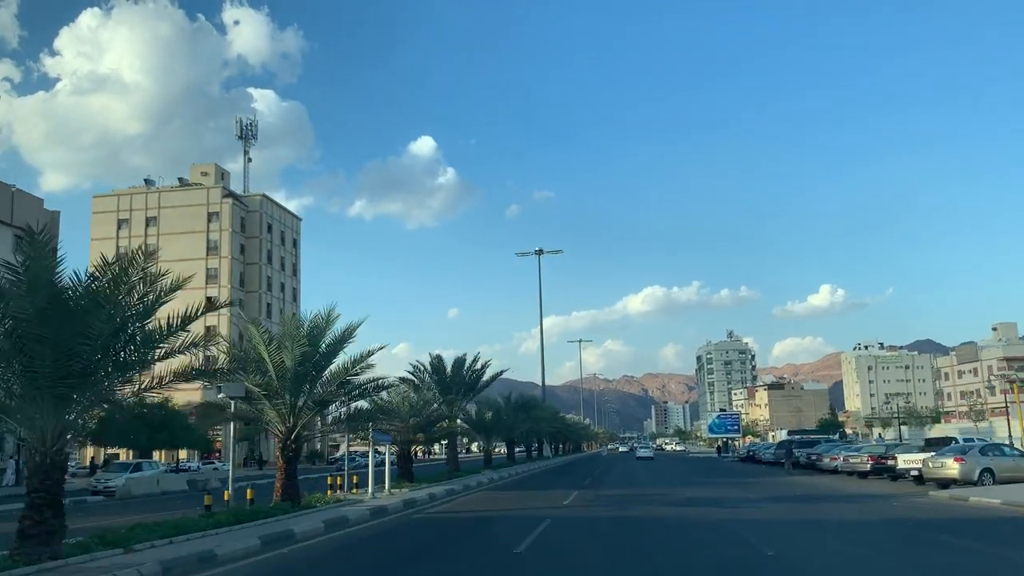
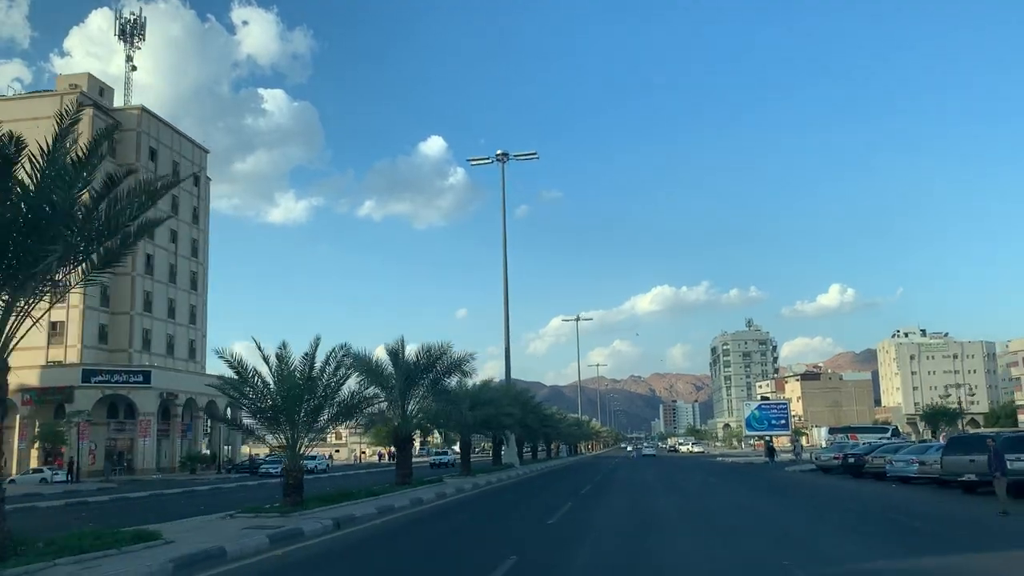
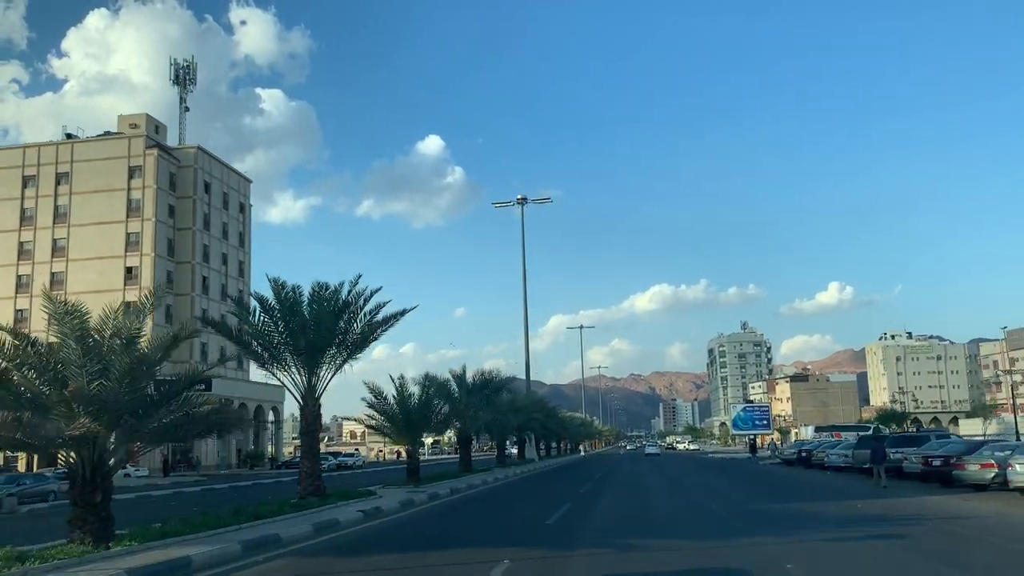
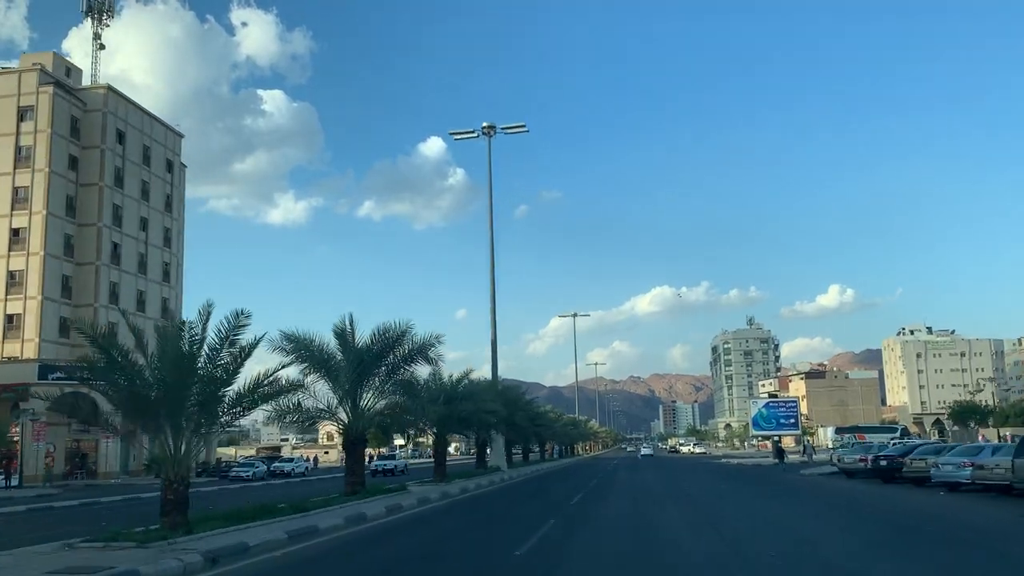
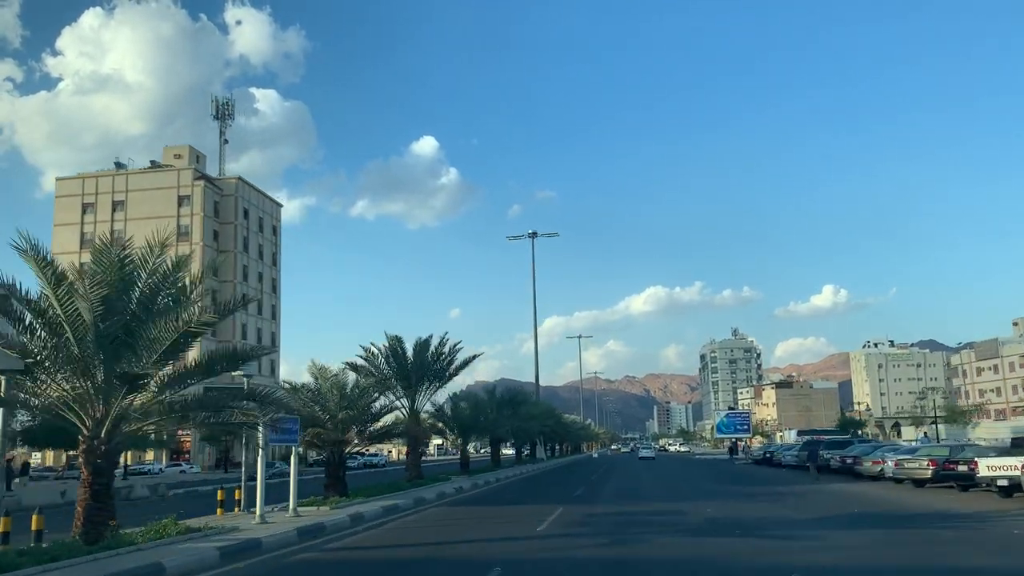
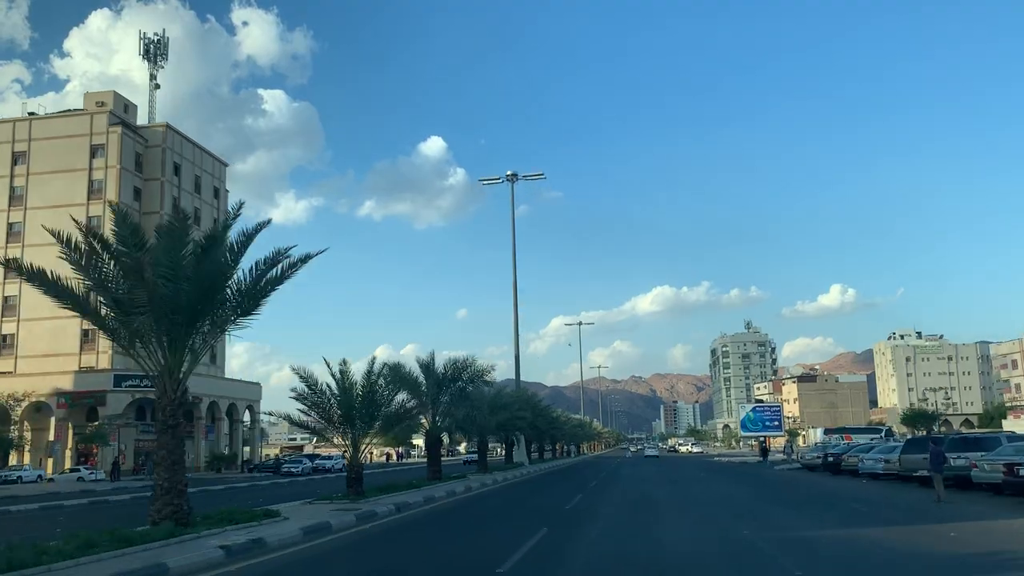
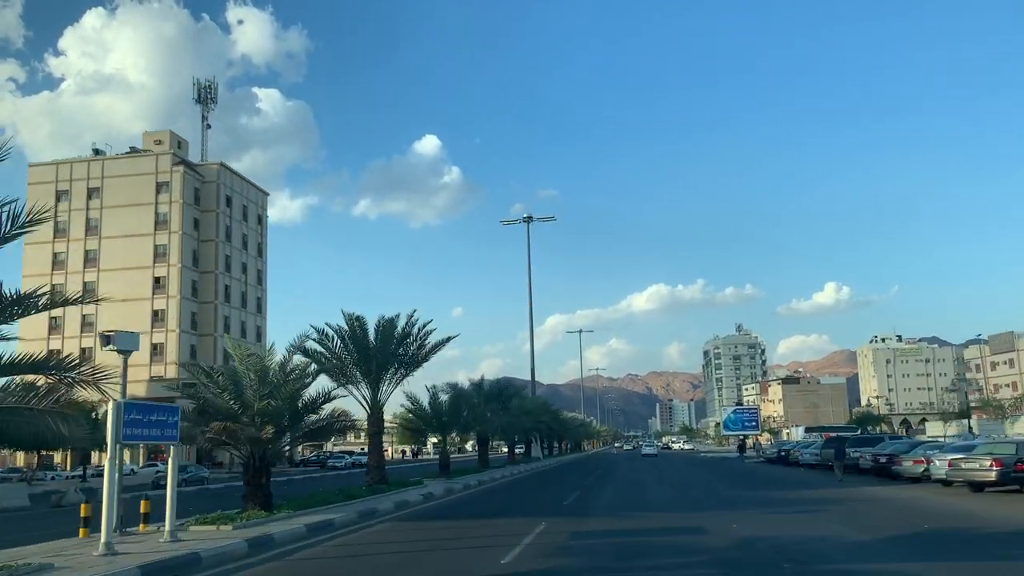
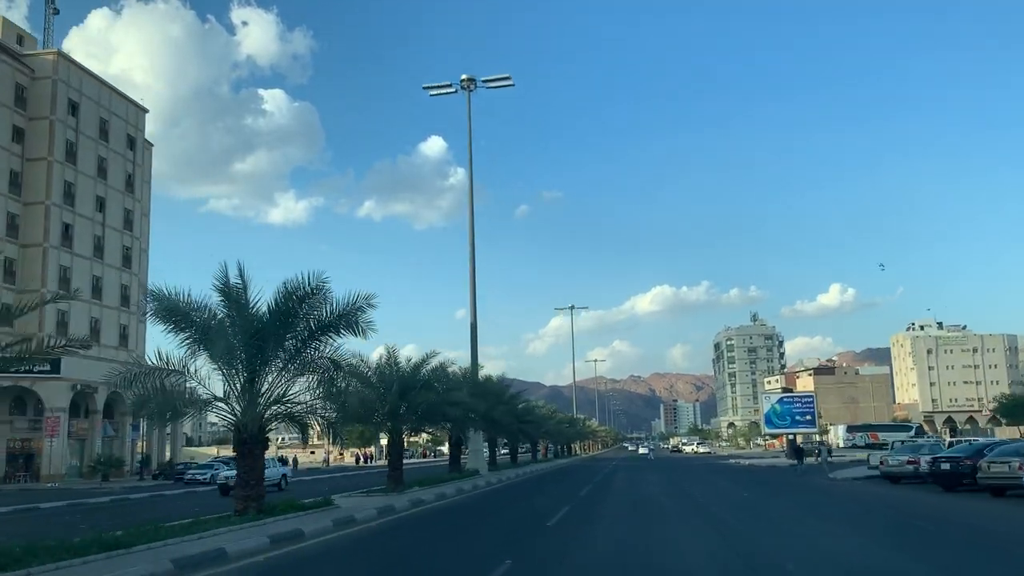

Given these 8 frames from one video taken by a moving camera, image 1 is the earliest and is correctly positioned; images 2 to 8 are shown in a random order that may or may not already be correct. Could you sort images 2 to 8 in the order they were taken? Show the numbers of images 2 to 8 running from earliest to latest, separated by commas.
5, 7, 3, 6, 2, 4, 8
